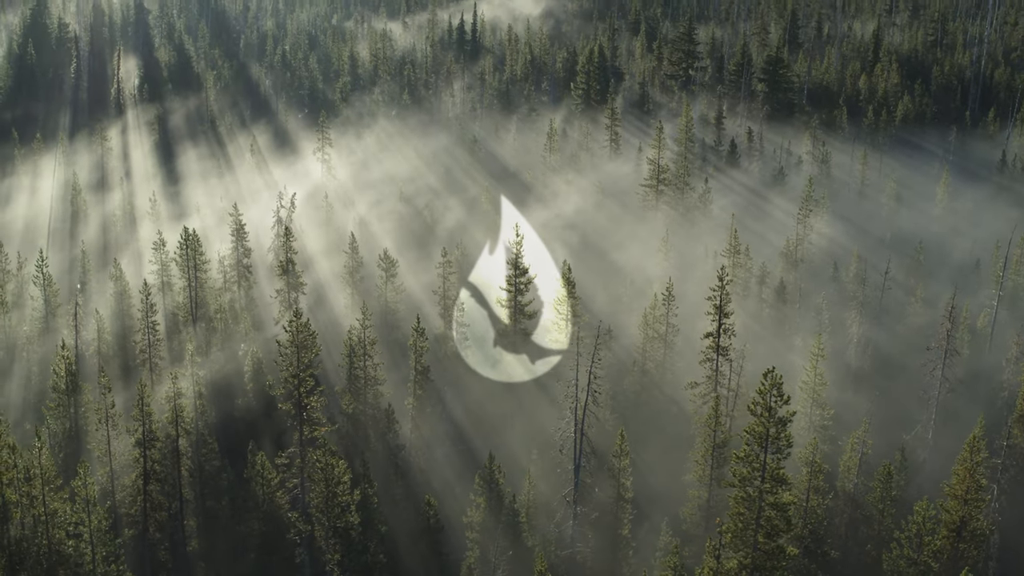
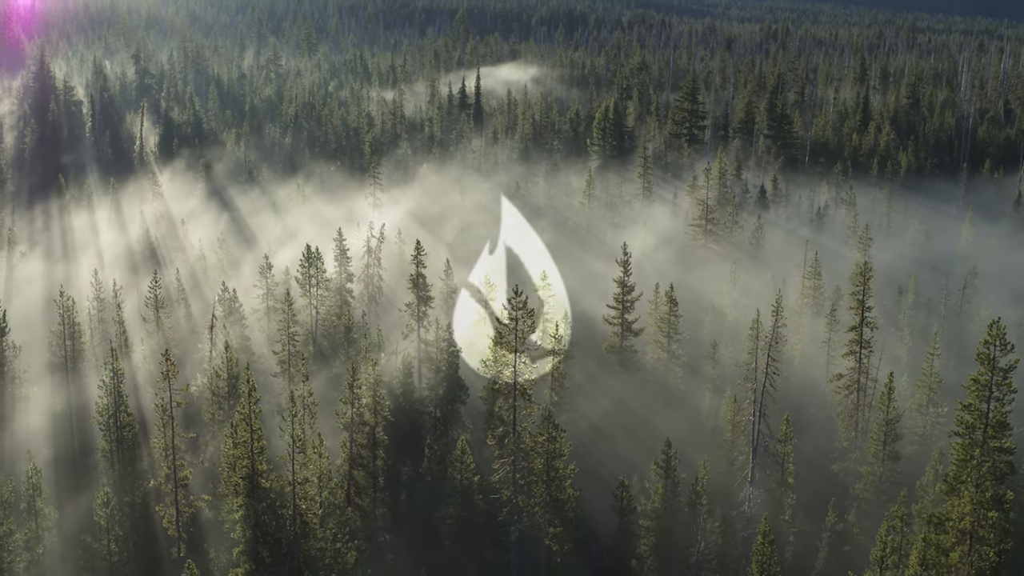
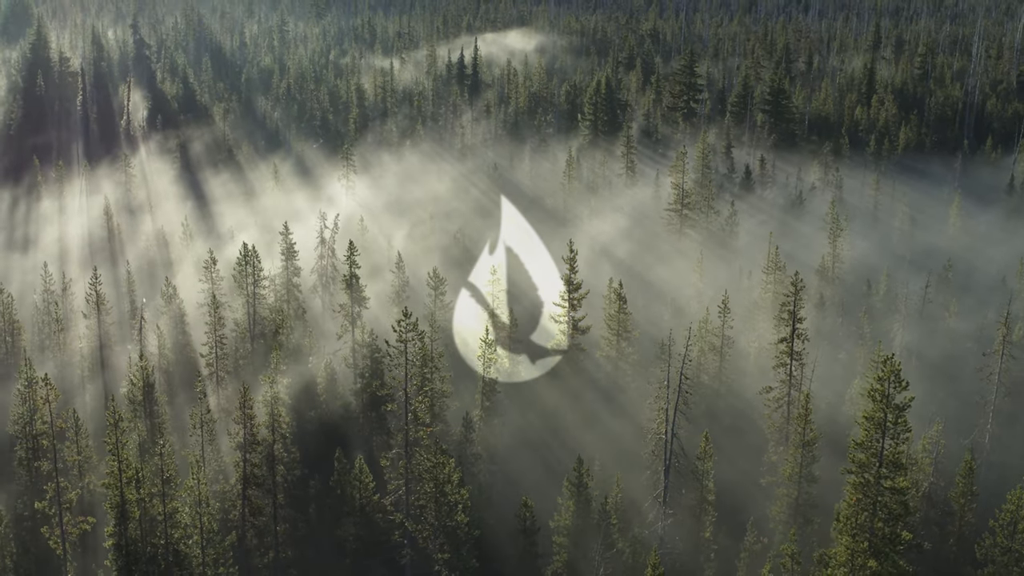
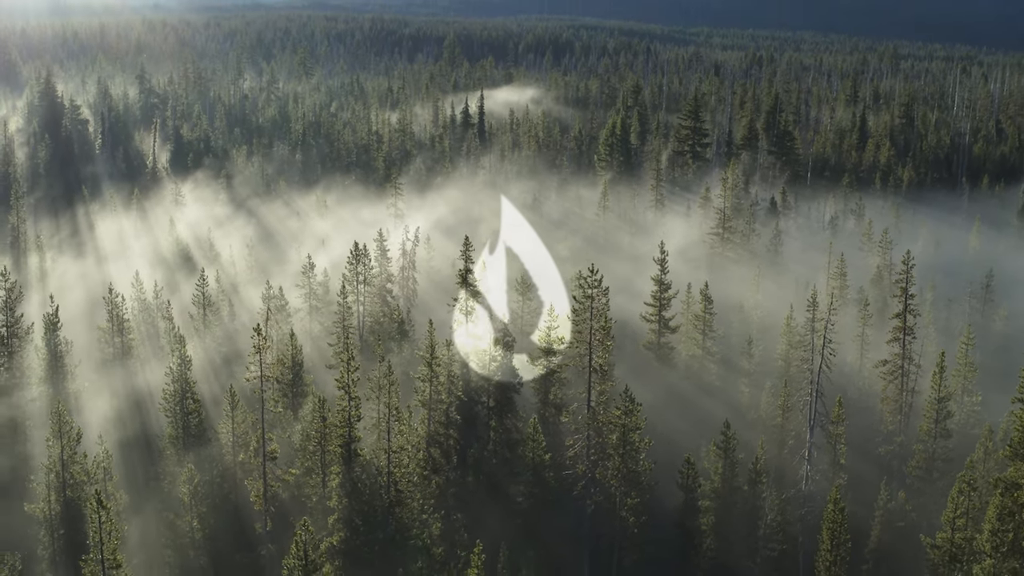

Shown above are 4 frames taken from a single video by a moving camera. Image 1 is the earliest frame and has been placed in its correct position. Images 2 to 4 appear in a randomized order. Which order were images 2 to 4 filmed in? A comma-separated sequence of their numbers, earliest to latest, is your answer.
3, 2, 4
